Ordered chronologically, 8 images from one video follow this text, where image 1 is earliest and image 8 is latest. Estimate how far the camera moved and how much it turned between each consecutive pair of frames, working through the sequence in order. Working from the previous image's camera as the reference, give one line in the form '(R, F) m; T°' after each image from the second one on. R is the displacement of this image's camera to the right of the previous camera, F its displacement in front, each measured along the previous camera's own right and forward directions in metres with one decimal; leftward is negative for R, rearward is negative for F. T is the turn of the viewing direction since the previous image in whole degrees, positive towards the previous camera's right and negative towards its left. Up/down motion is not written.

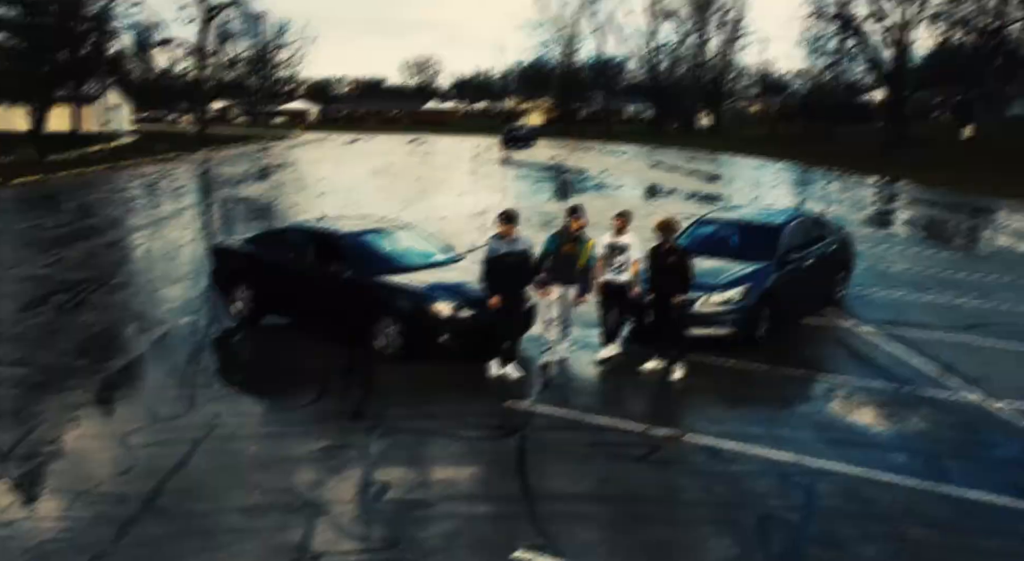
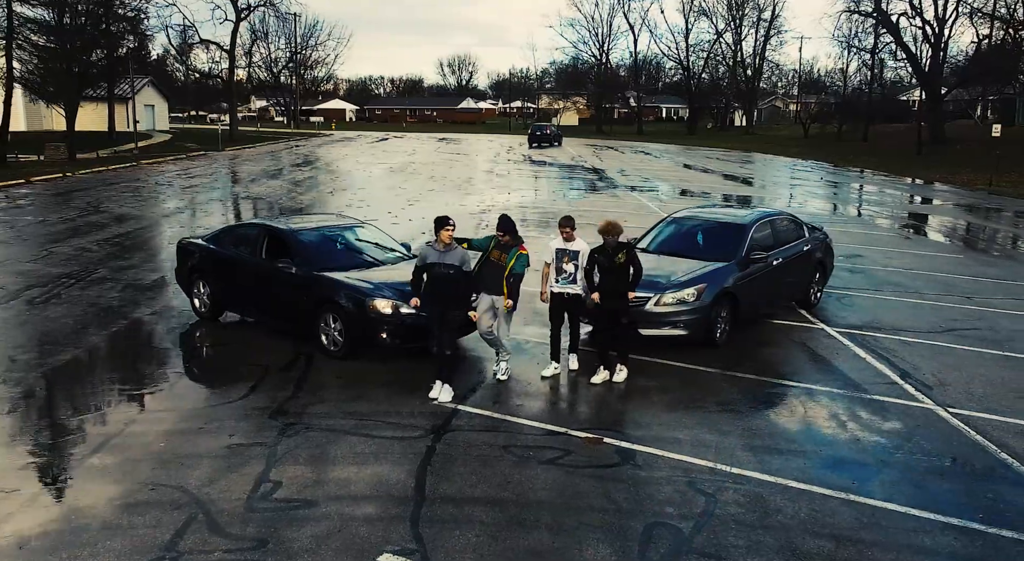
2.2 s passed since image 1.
(+0.8, +0.1) m; -2°
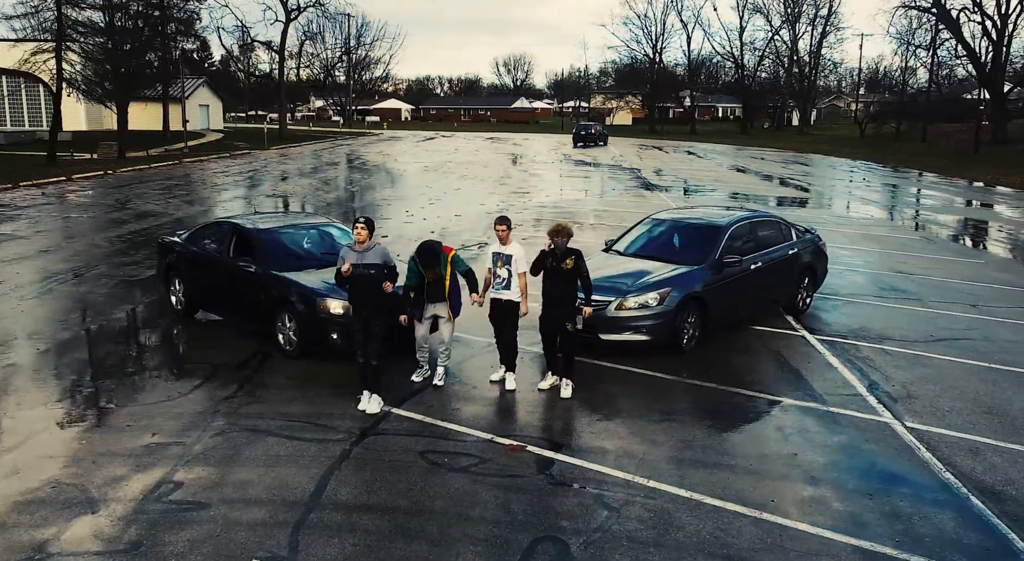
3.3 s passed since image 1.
(+0.8, +0.2) m; -3°
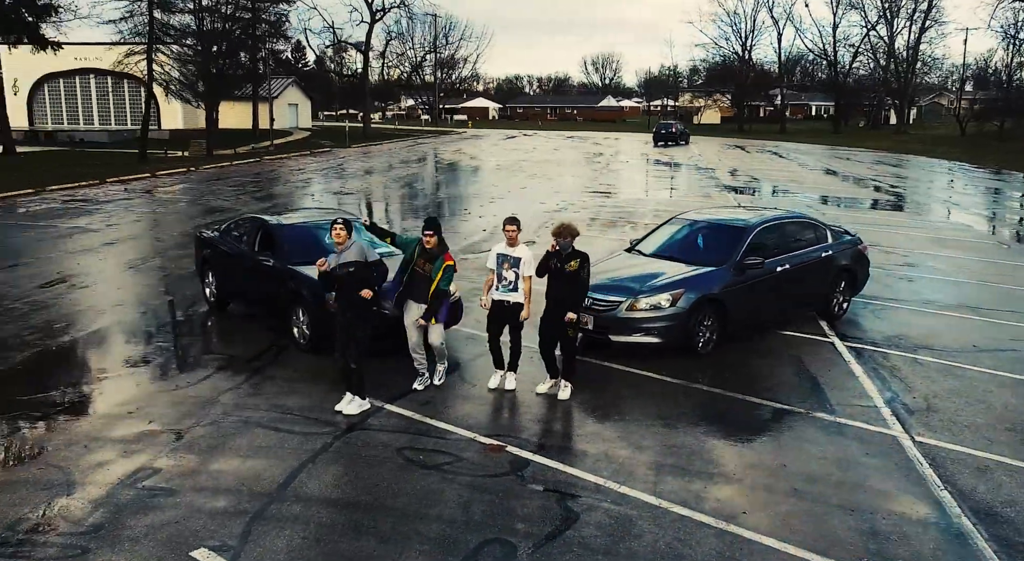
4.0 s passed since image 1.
(+0.6, +0.1) m; -5°
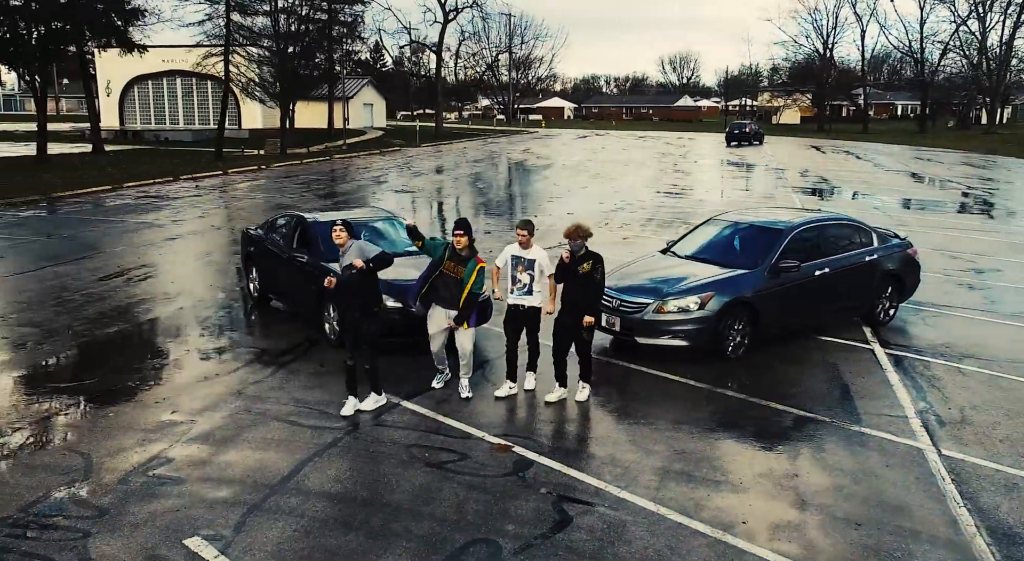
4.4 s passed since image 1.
(+0.4, 0.0) m; -5°
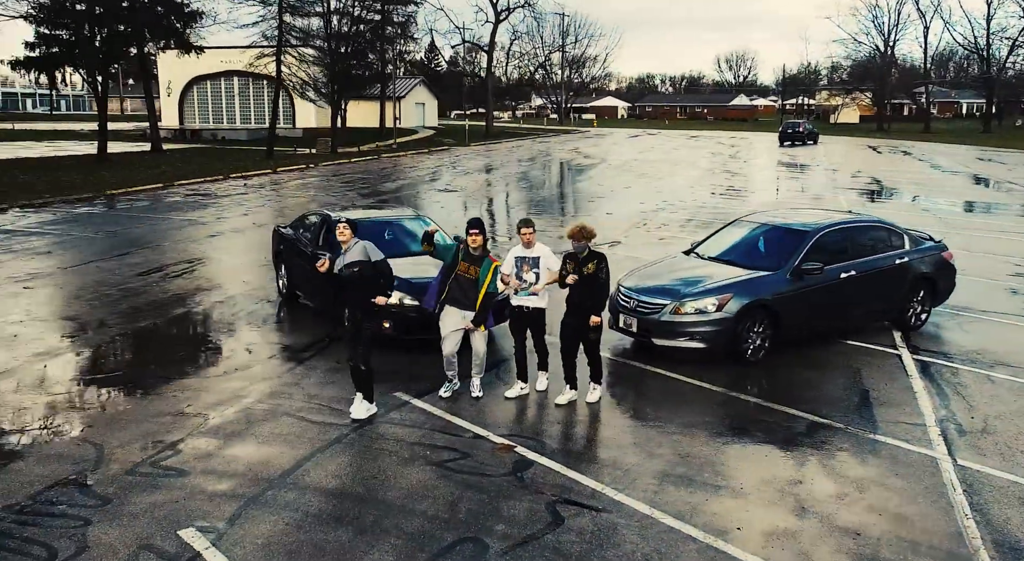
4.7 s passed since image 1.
(+0.3, 0.0) m; -3°
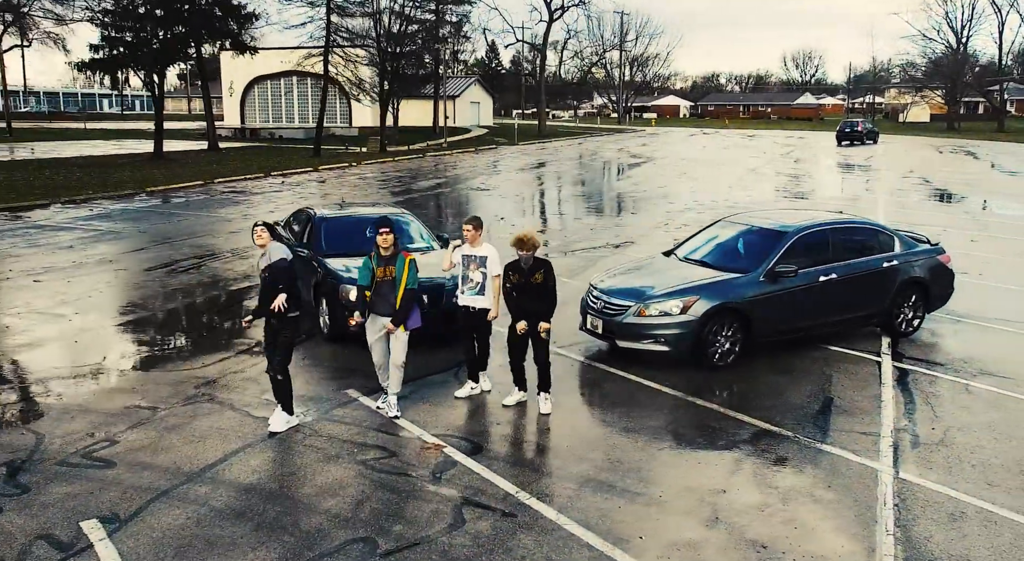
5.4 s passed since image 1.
(+0.8, +0.1) m; -3°
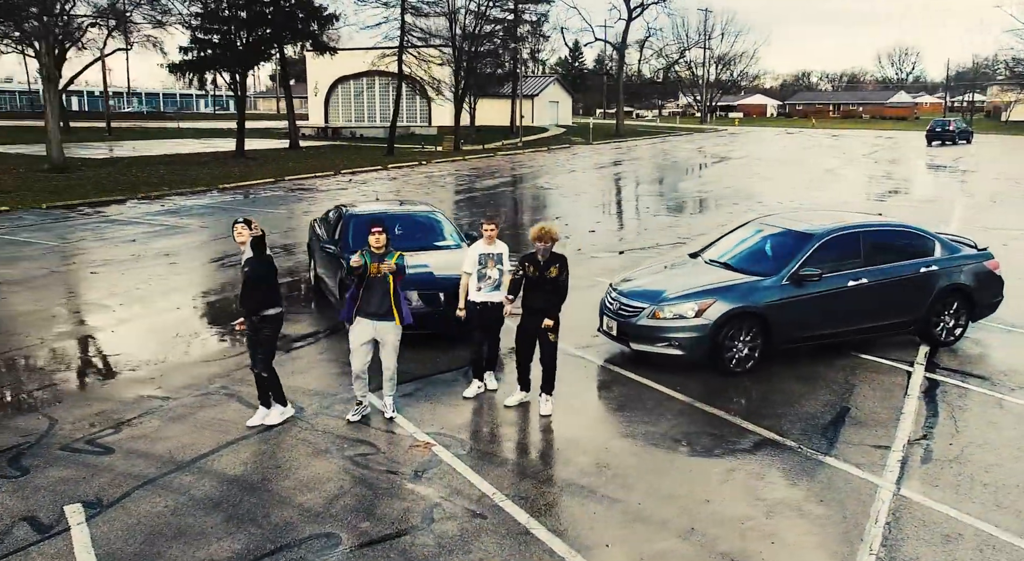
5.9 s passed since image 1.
(+0.5, +0.1) m; -5°
